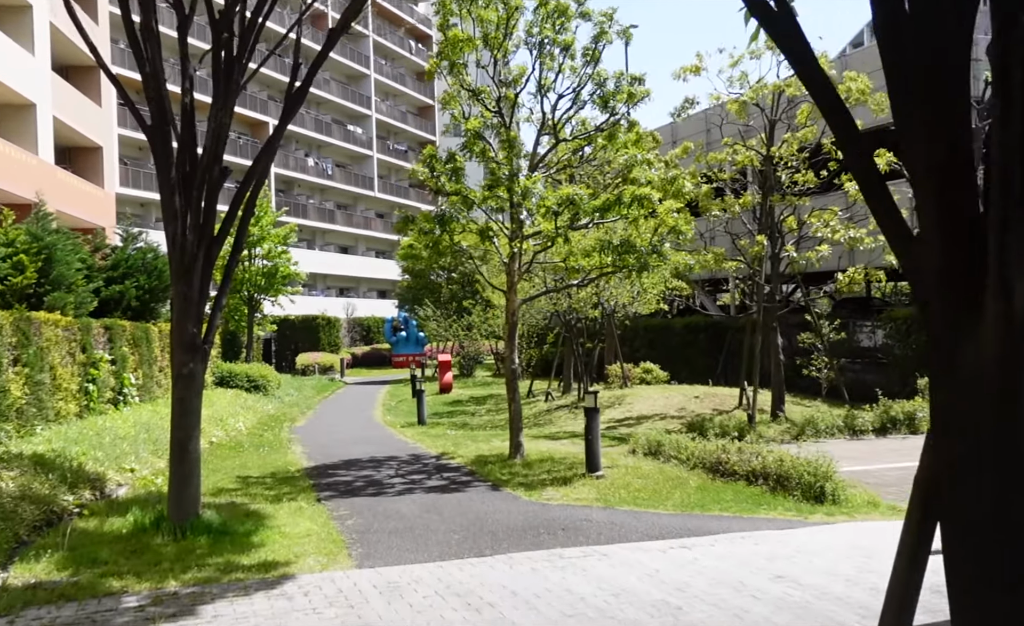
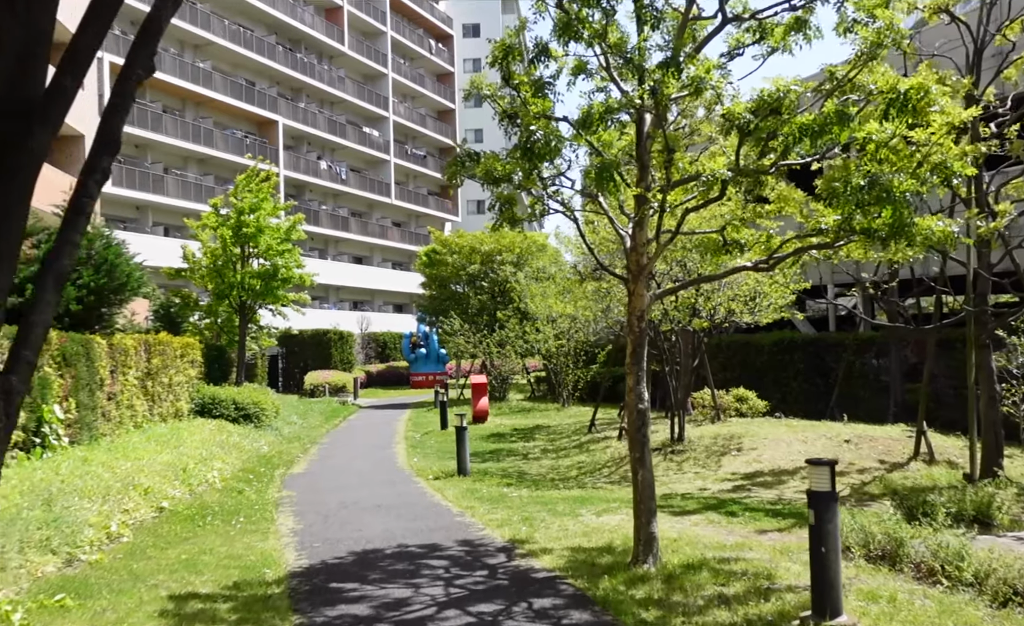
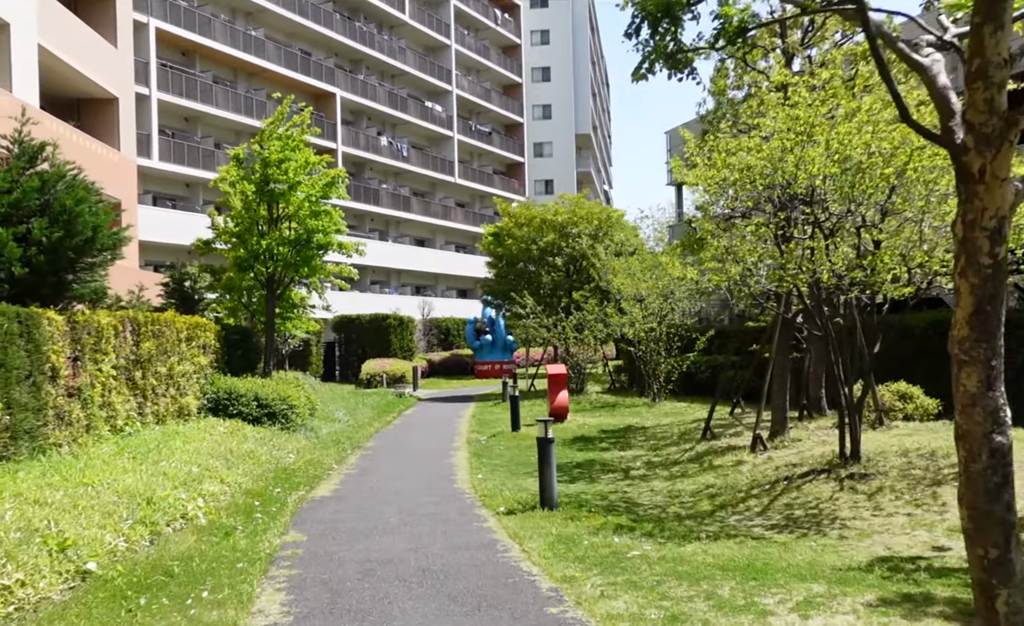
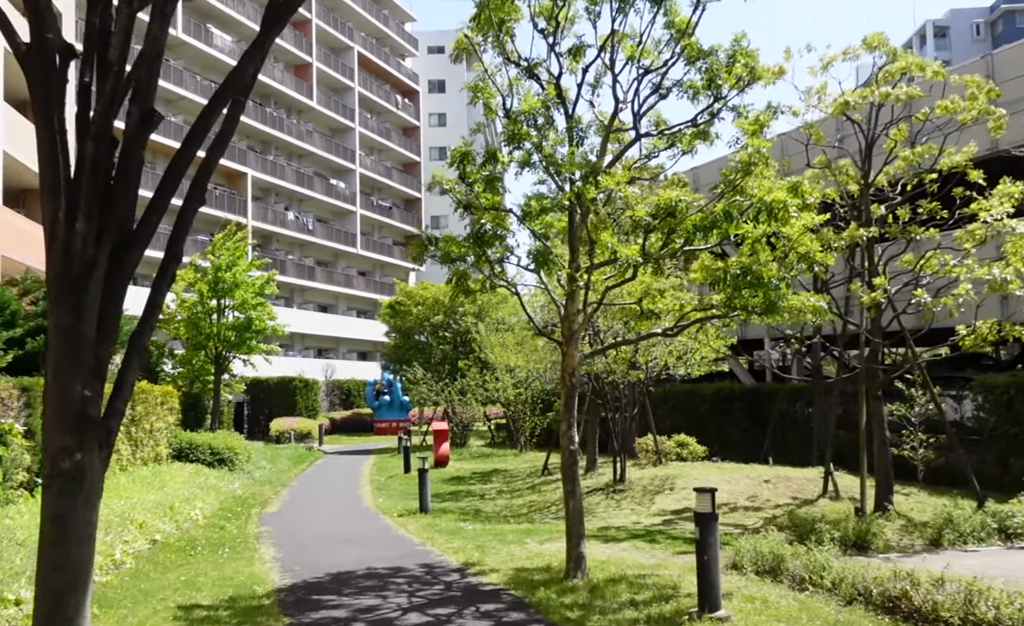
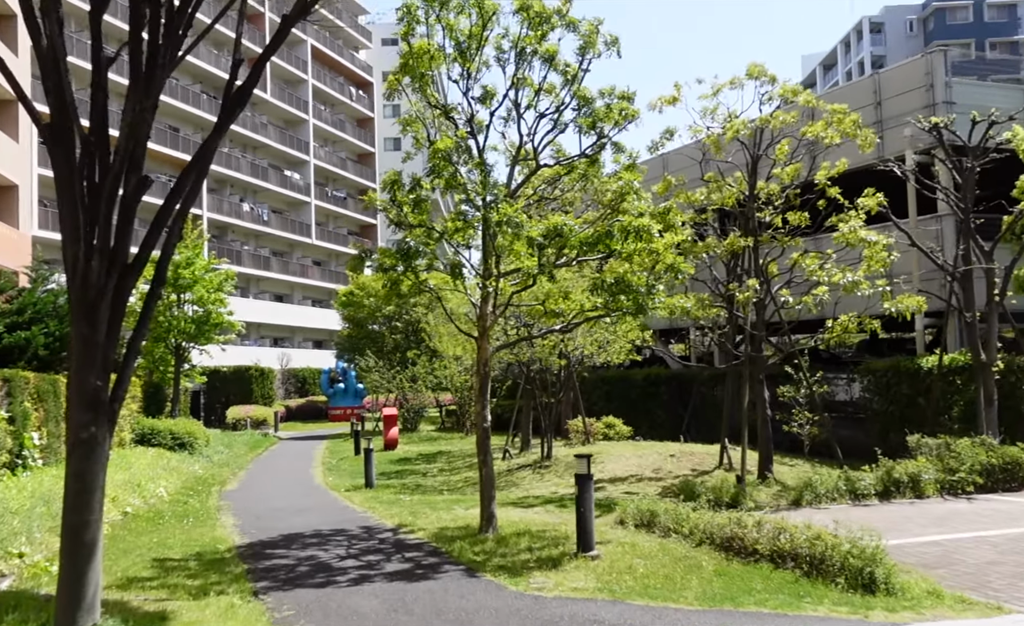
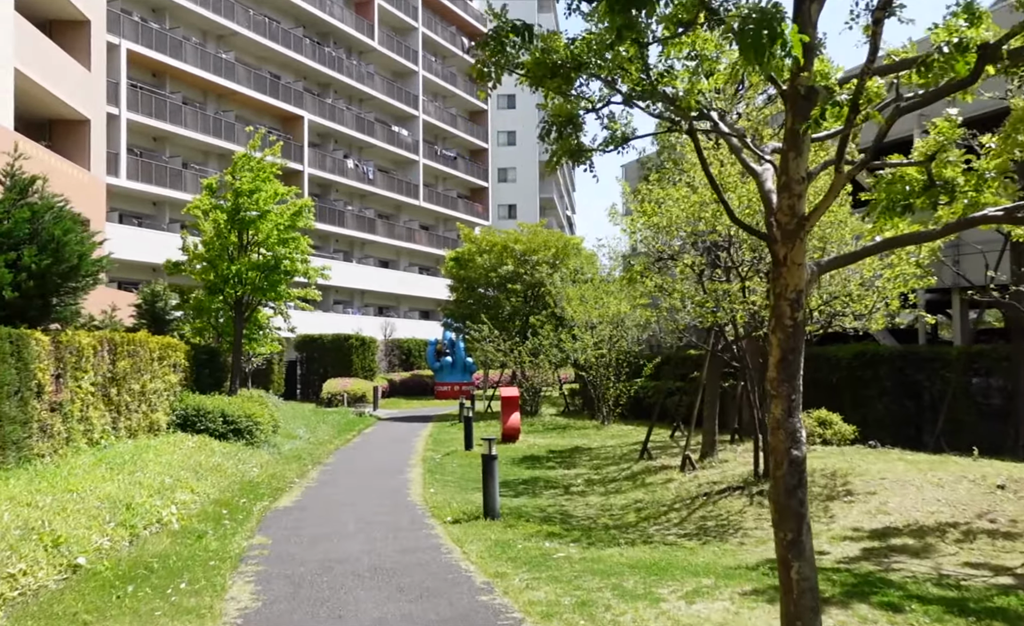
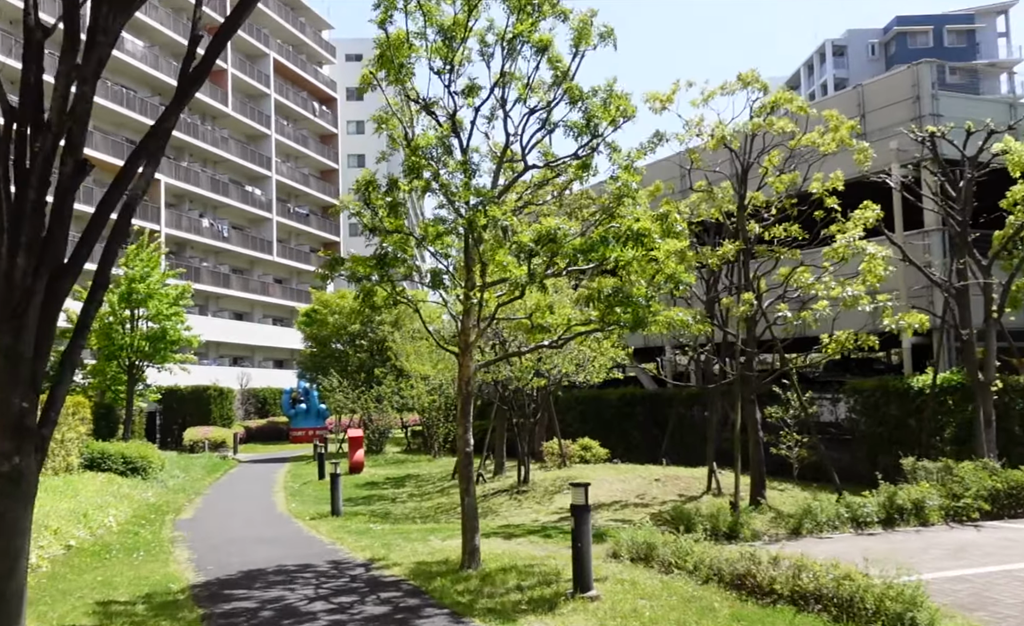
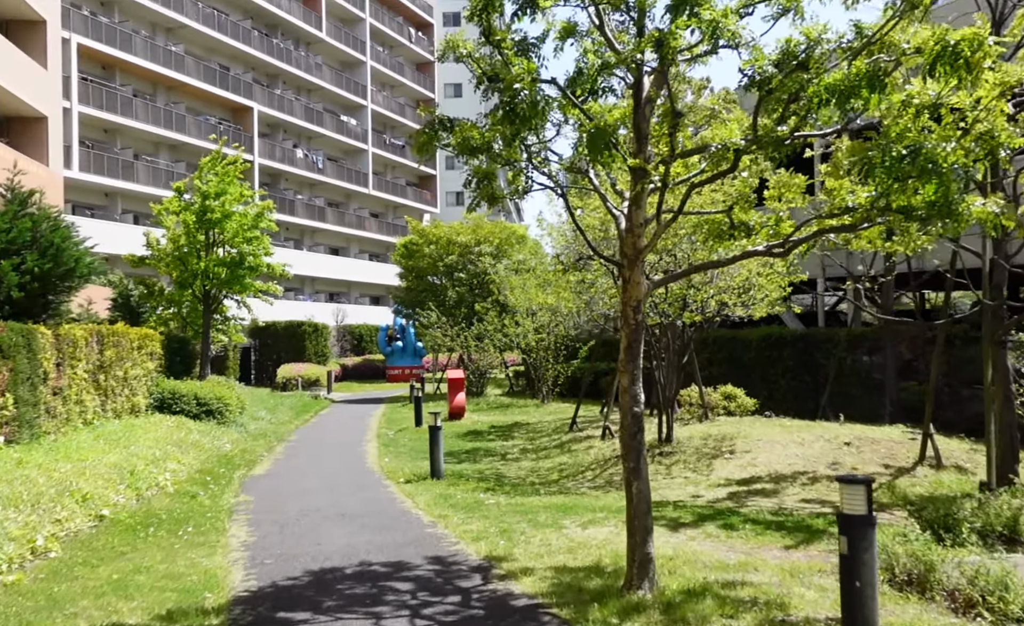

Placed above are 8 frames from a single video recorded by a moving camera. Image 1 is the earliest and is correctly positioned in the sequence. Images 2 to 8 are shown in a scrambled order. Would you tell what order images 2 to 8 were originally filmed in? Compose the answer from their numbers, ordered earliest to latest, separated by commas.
5, 7, 4, 2, 8, 6, 3
